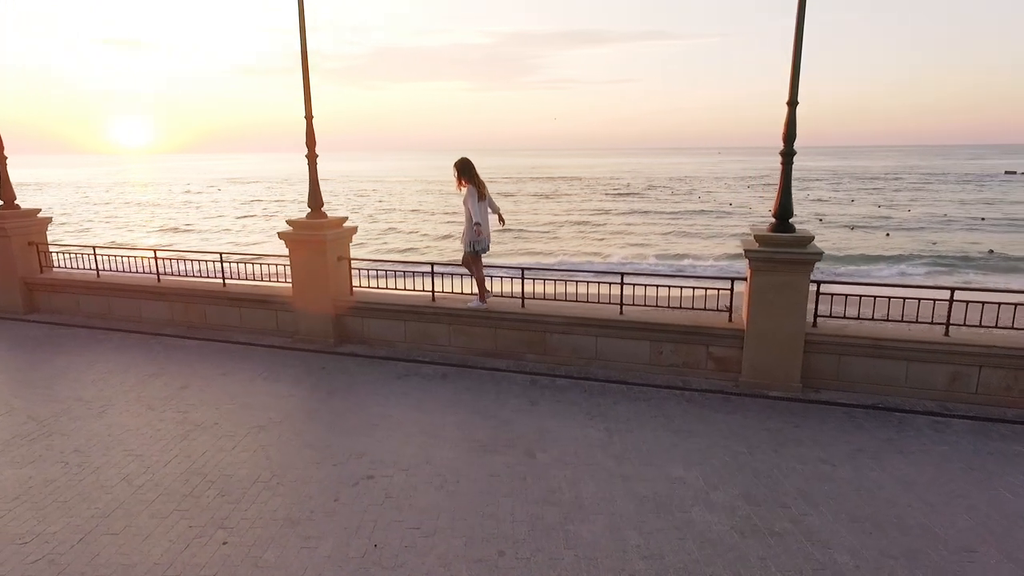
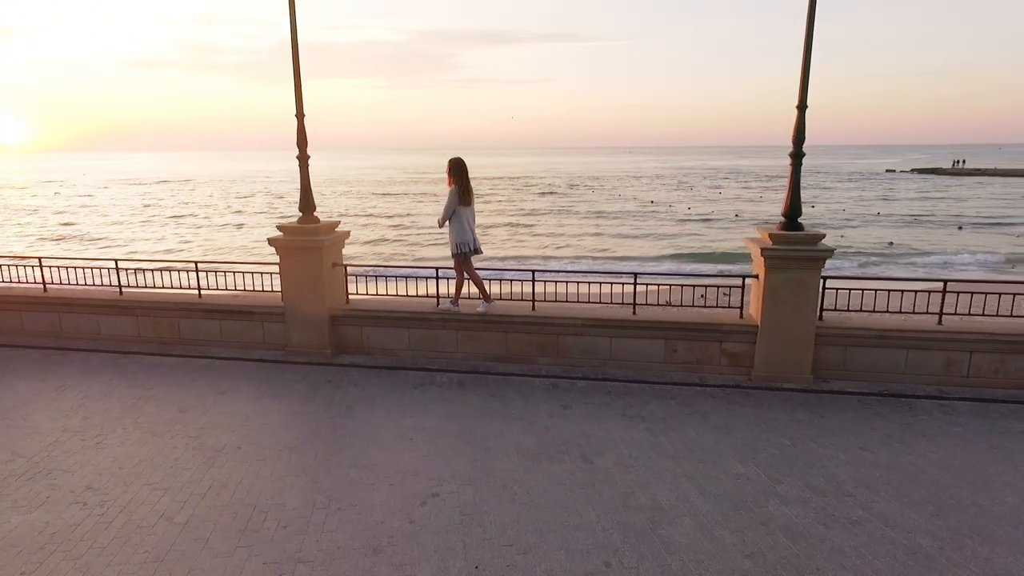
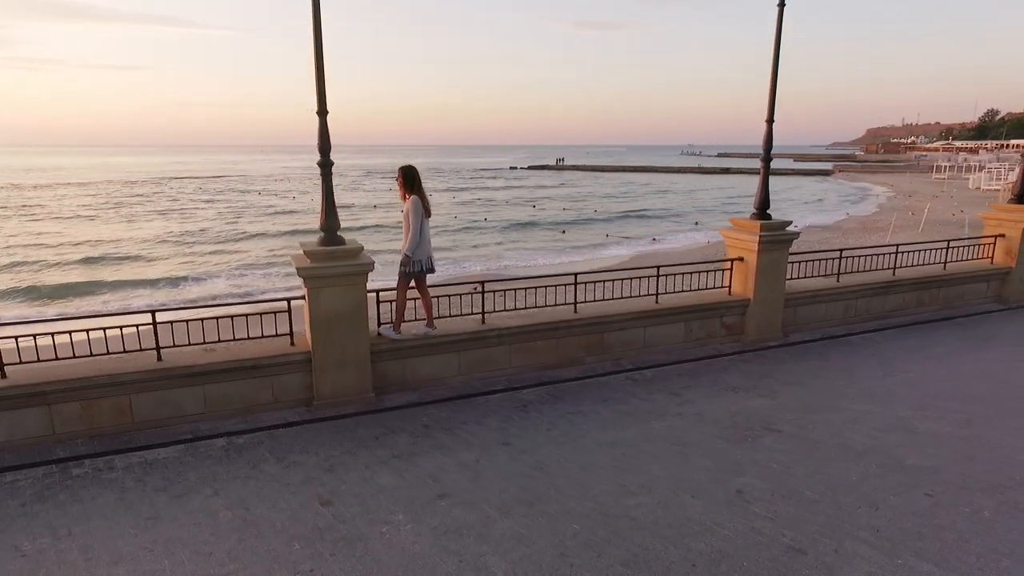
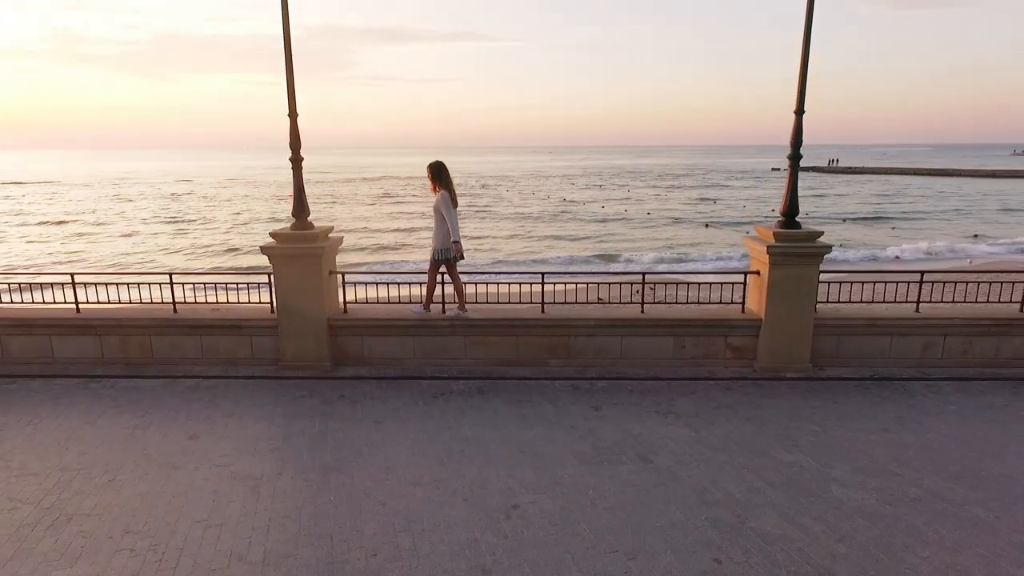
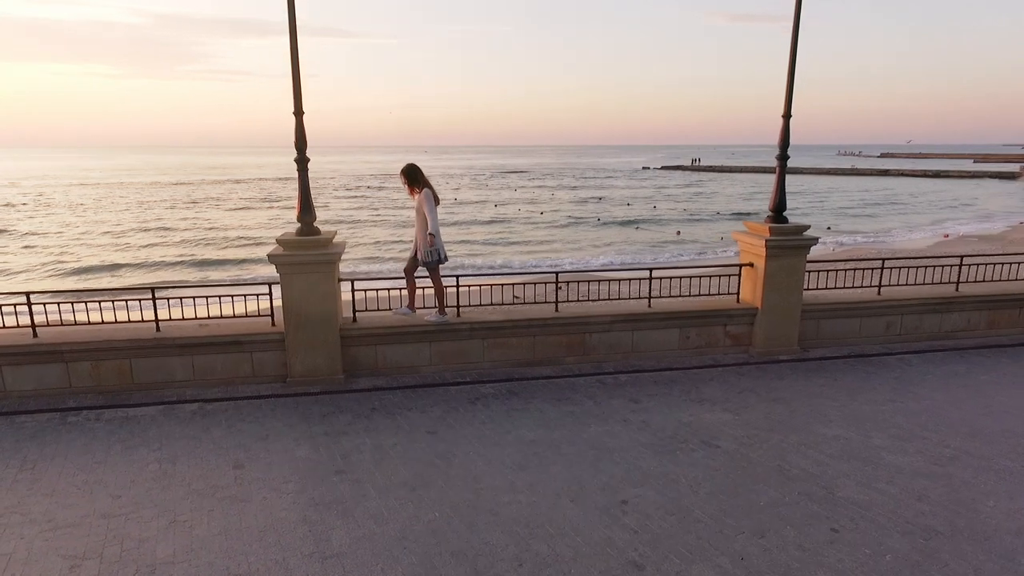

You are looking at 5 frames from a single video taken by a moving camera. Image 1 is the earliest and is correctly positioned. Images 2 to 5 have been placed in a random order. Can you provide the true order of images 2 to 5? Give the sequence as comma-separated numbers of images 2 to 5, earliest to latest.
2, 4, 5, 3
